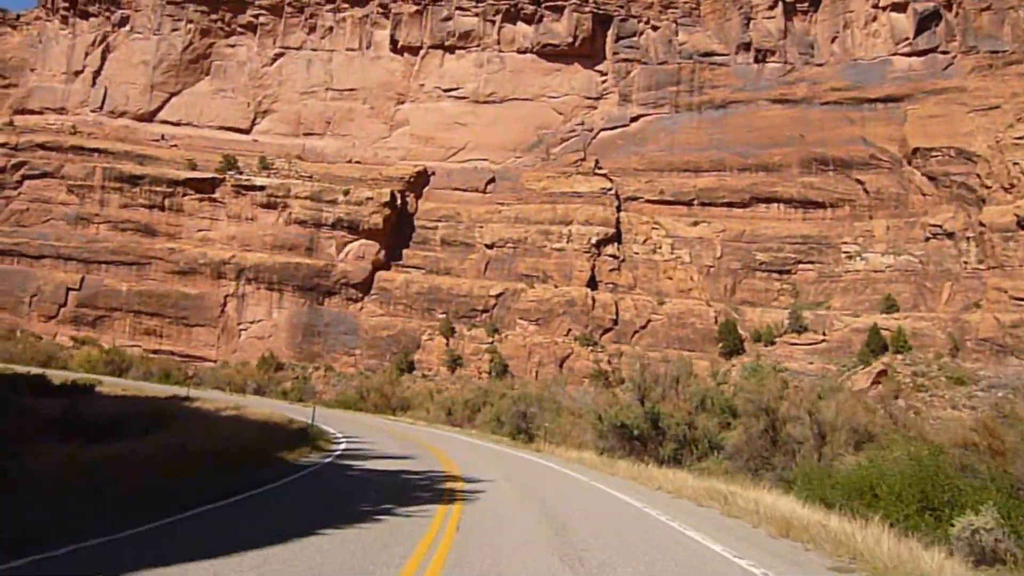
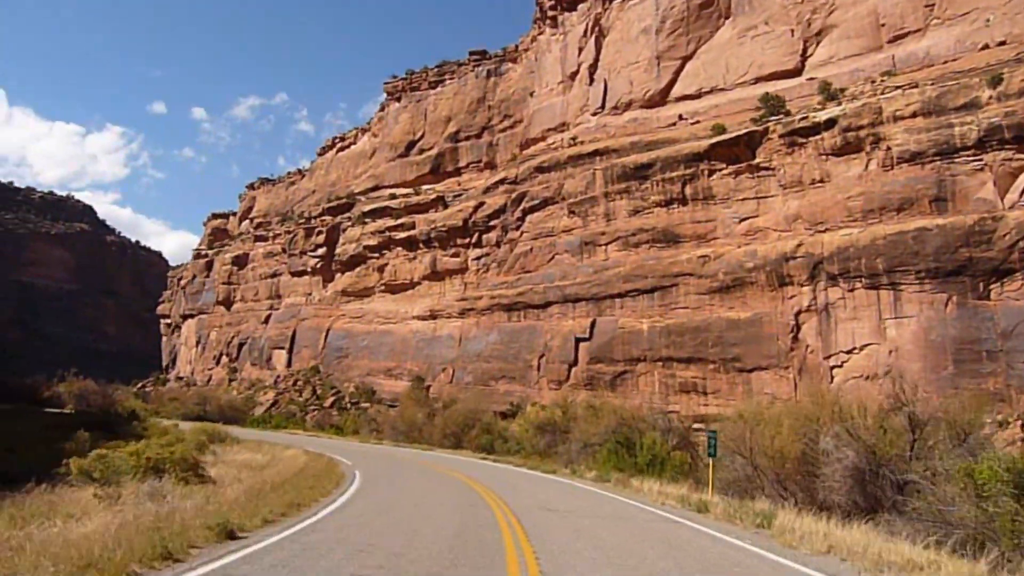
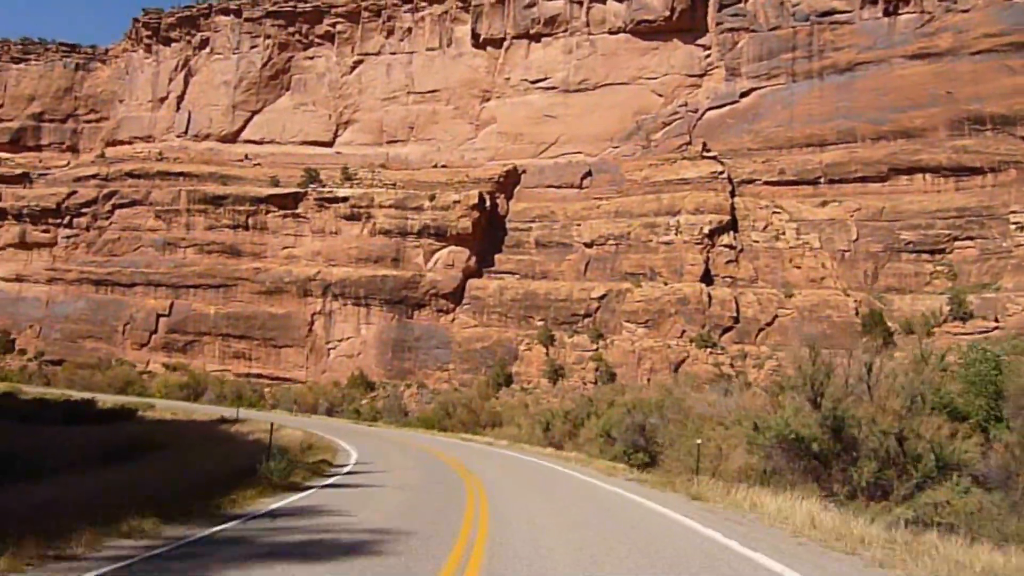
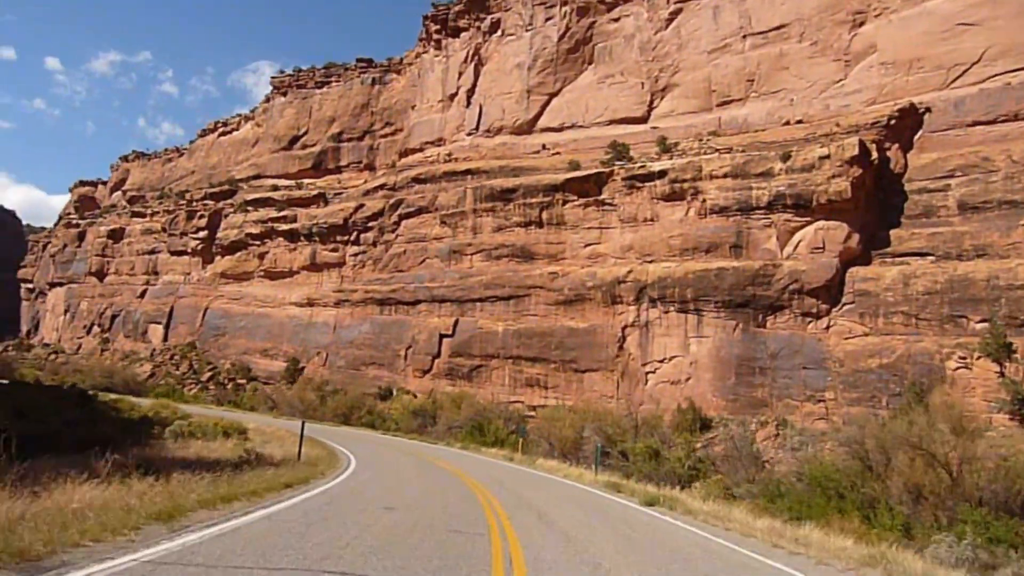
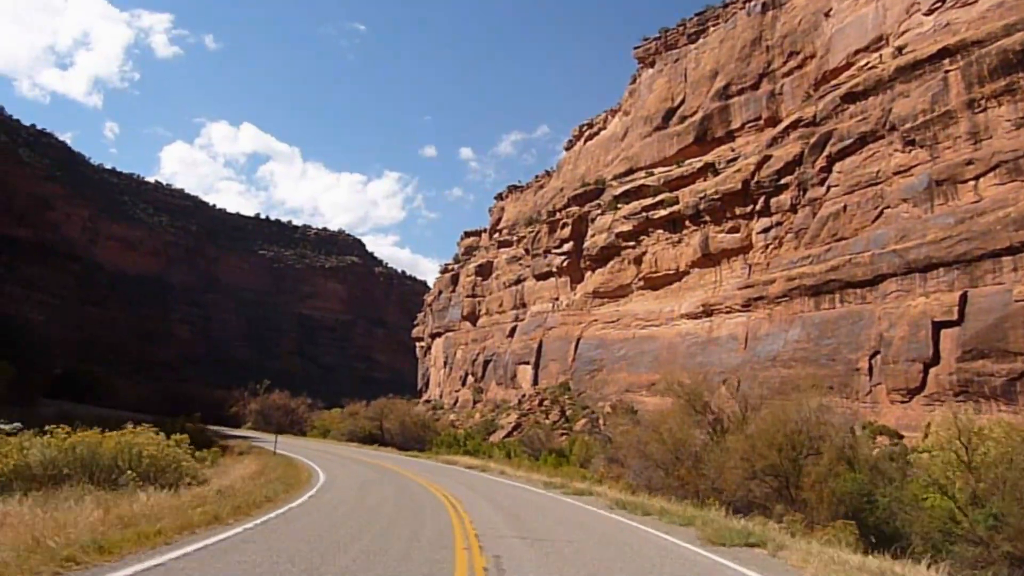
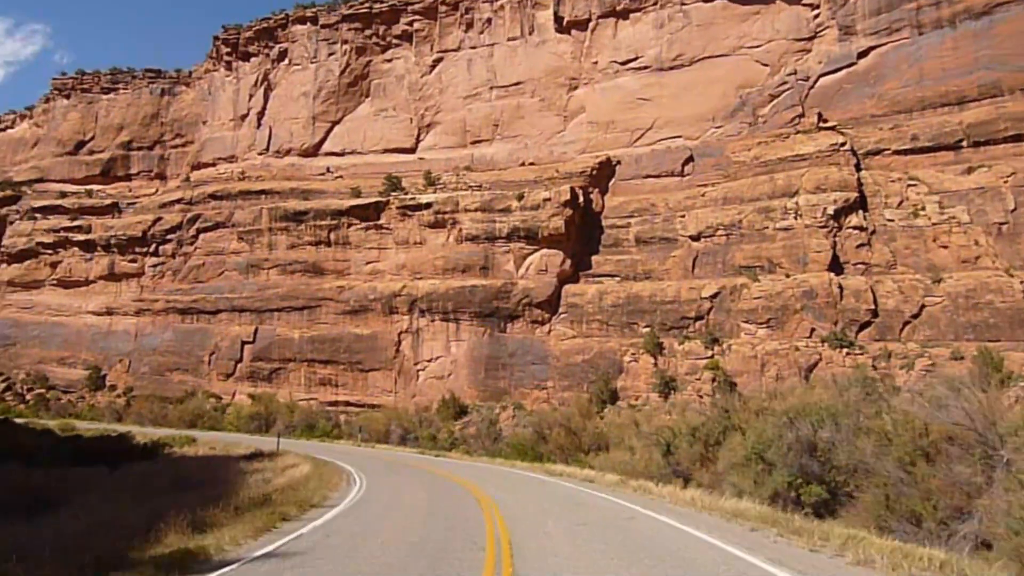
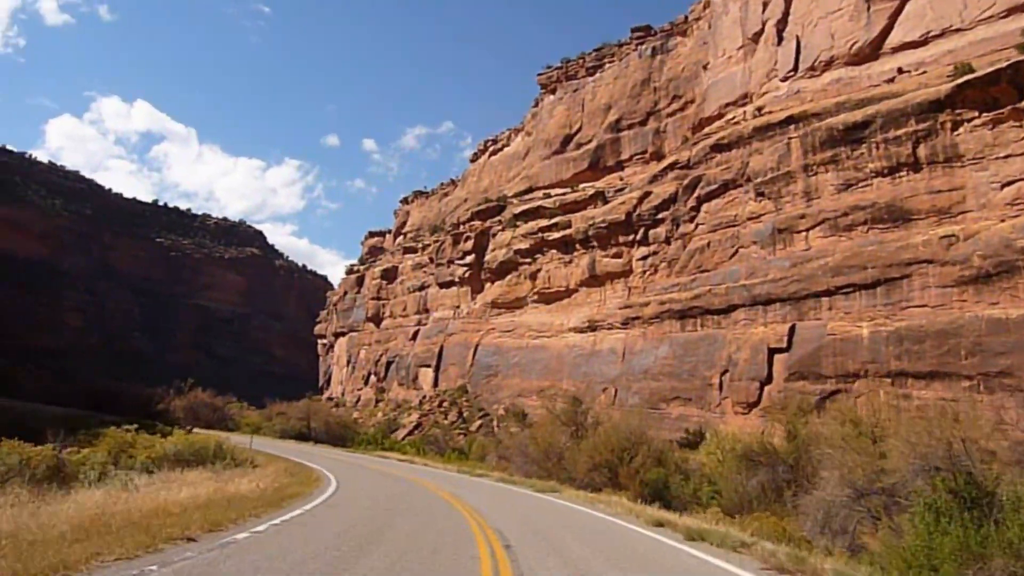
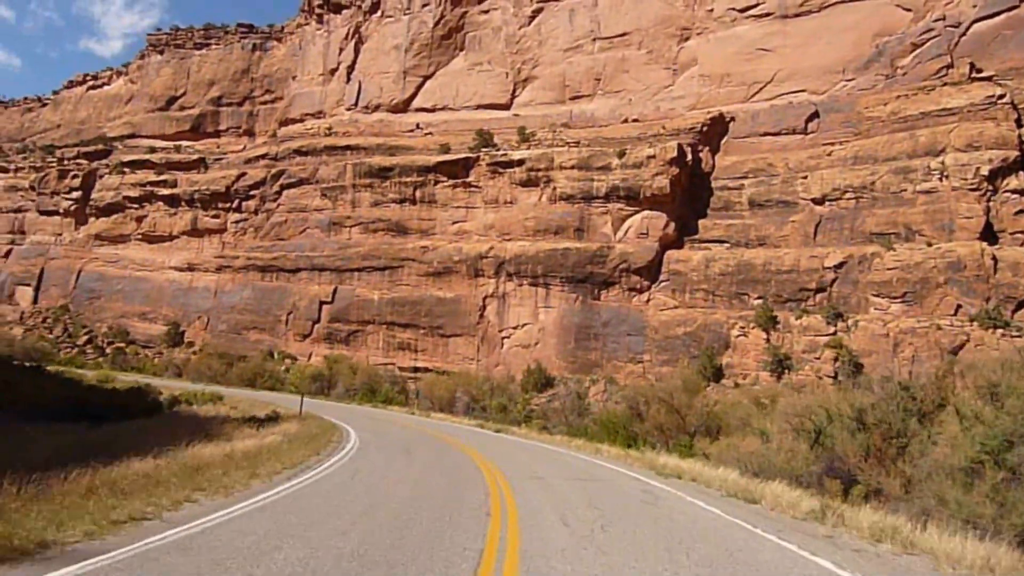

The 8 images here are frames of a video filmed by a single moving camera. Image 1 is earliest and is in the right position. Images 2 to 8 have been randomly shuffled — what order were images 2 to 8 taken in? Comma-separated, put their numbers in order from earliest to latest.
3, 6, 8, 4, 2, 7, 5
